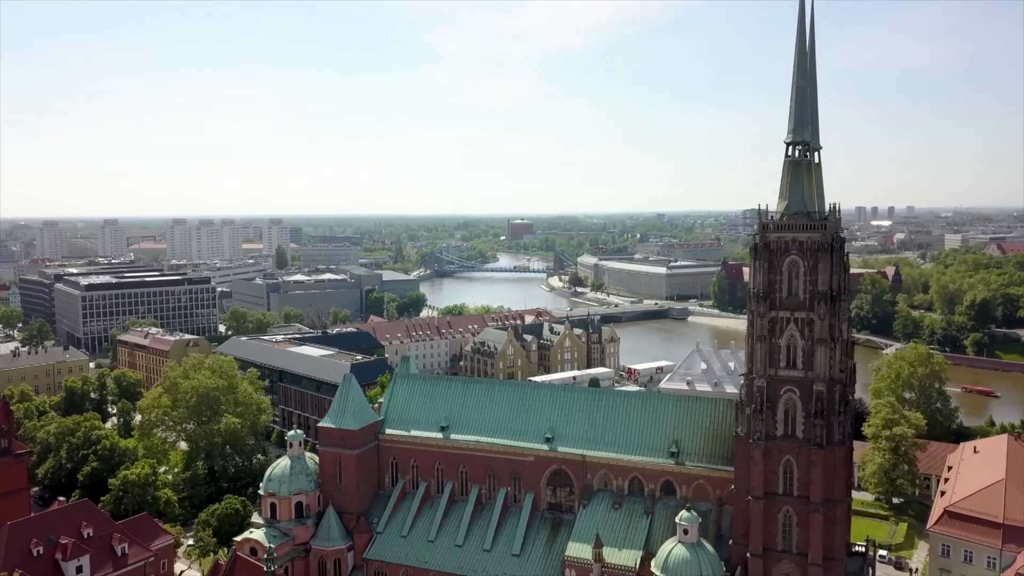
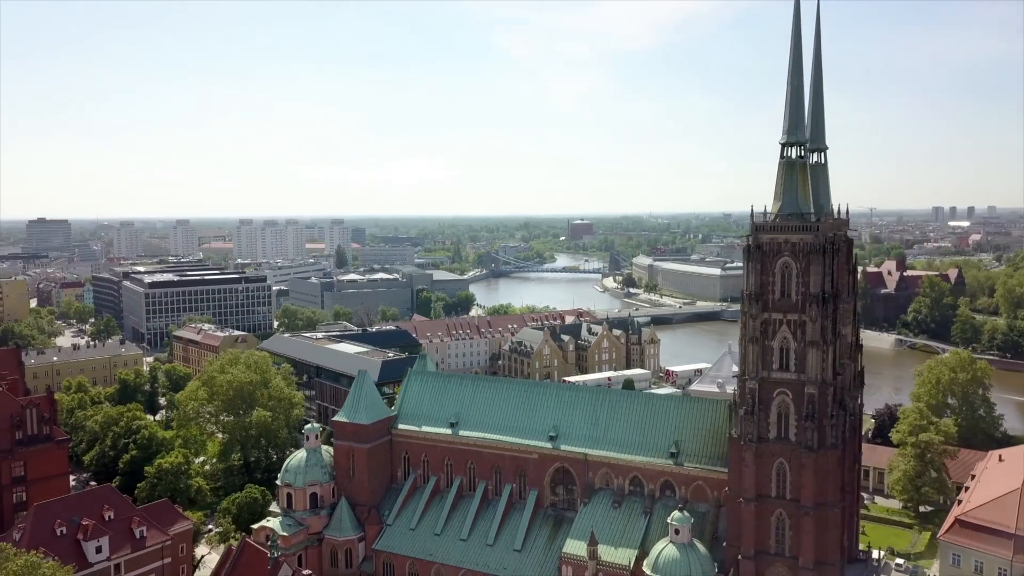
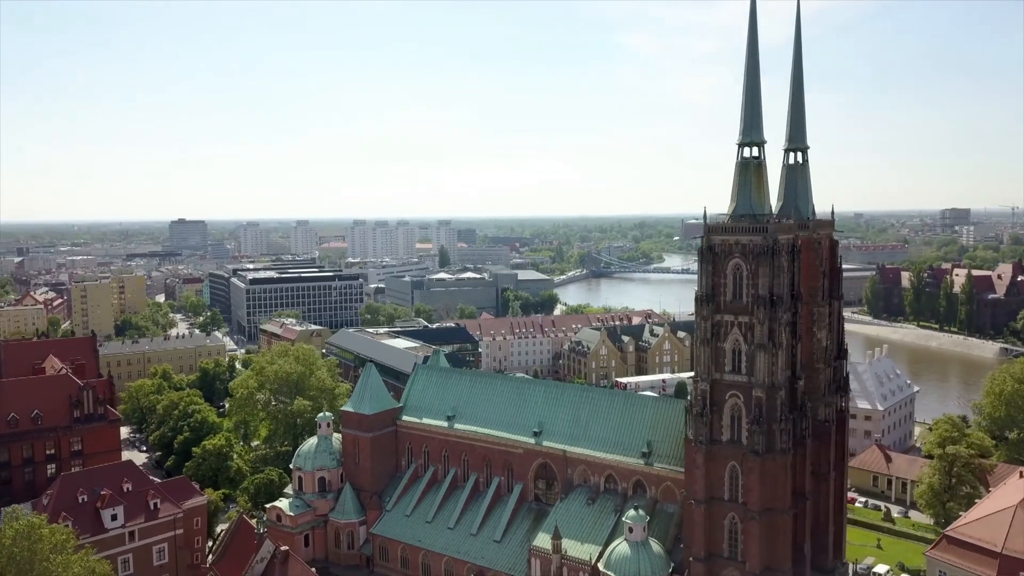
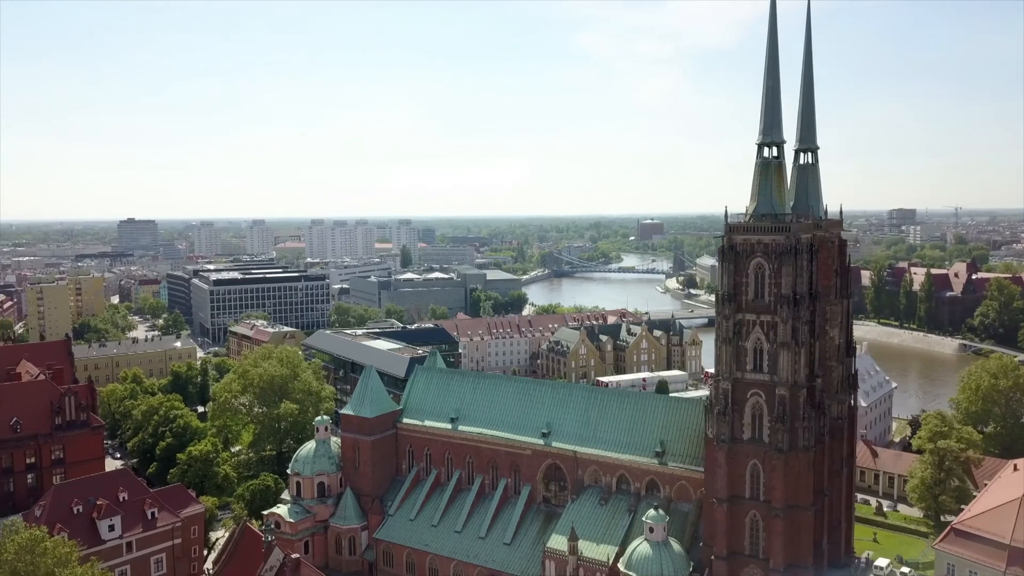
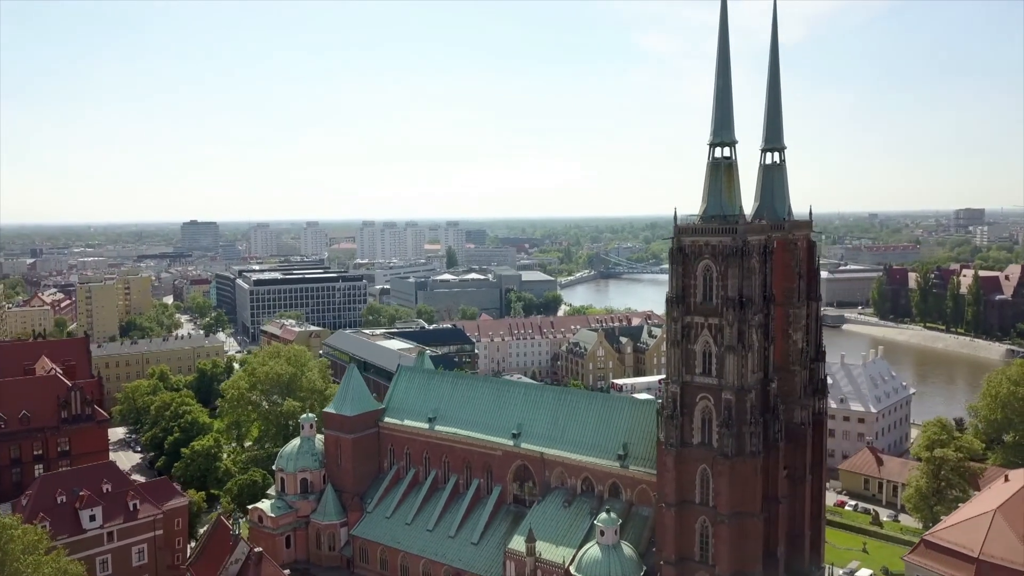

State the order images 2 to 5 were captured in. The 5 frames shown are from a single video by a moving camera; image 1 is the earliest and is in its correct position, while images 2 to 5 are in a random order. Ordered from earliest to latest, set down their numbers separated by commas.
2, 4, 3, 5
